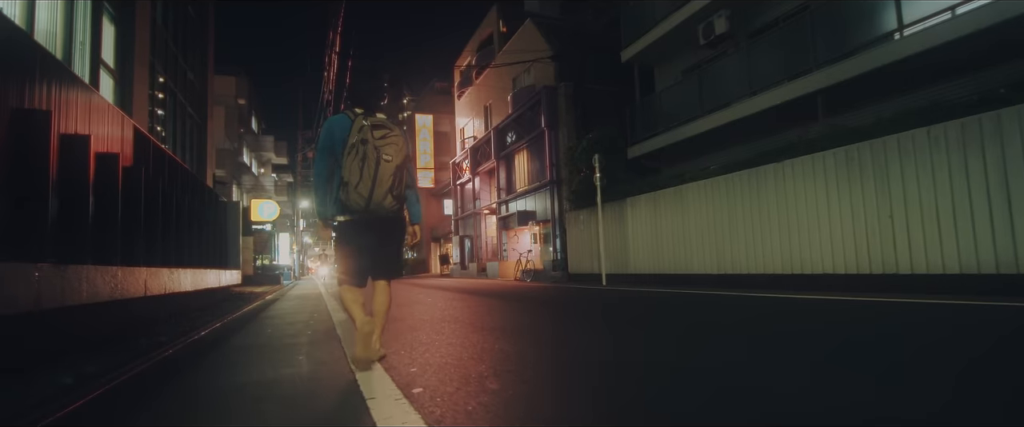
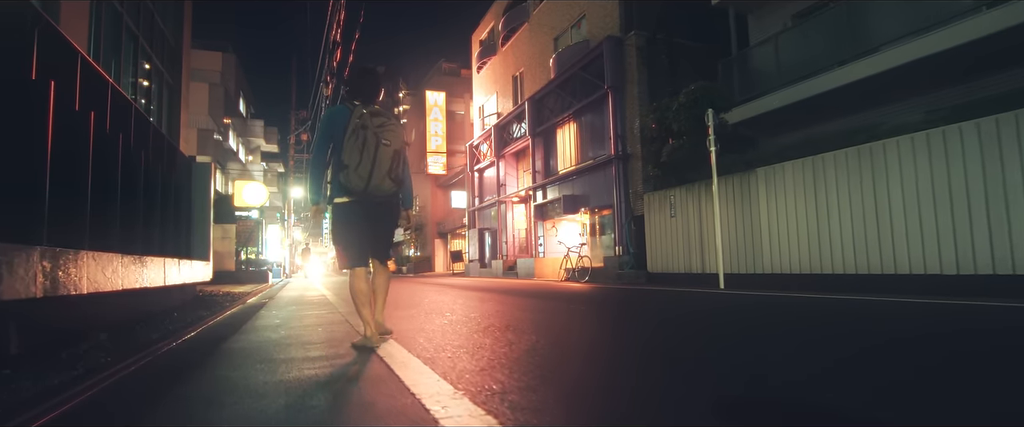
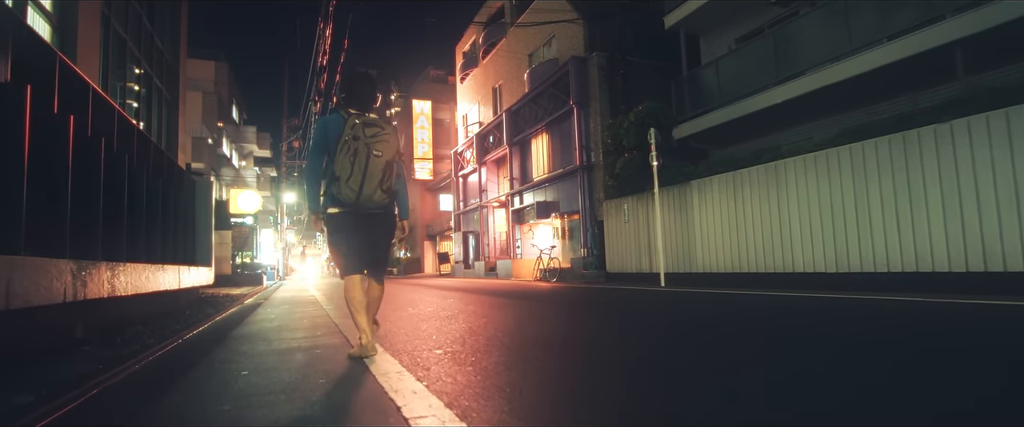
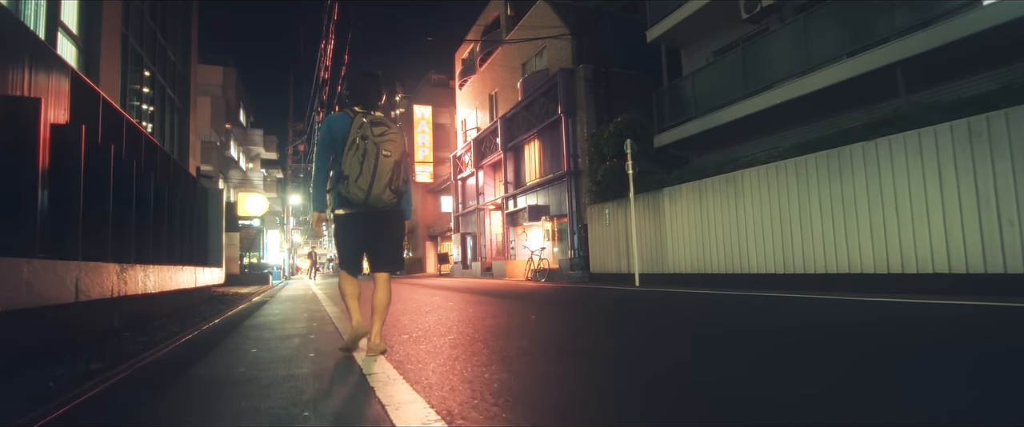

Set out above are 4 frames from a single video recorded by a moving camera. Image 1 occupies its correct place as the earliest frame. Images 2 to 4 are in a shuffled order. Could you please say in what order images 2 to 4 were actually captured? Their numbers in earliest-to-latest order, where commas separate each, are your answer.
4, 3, 2
